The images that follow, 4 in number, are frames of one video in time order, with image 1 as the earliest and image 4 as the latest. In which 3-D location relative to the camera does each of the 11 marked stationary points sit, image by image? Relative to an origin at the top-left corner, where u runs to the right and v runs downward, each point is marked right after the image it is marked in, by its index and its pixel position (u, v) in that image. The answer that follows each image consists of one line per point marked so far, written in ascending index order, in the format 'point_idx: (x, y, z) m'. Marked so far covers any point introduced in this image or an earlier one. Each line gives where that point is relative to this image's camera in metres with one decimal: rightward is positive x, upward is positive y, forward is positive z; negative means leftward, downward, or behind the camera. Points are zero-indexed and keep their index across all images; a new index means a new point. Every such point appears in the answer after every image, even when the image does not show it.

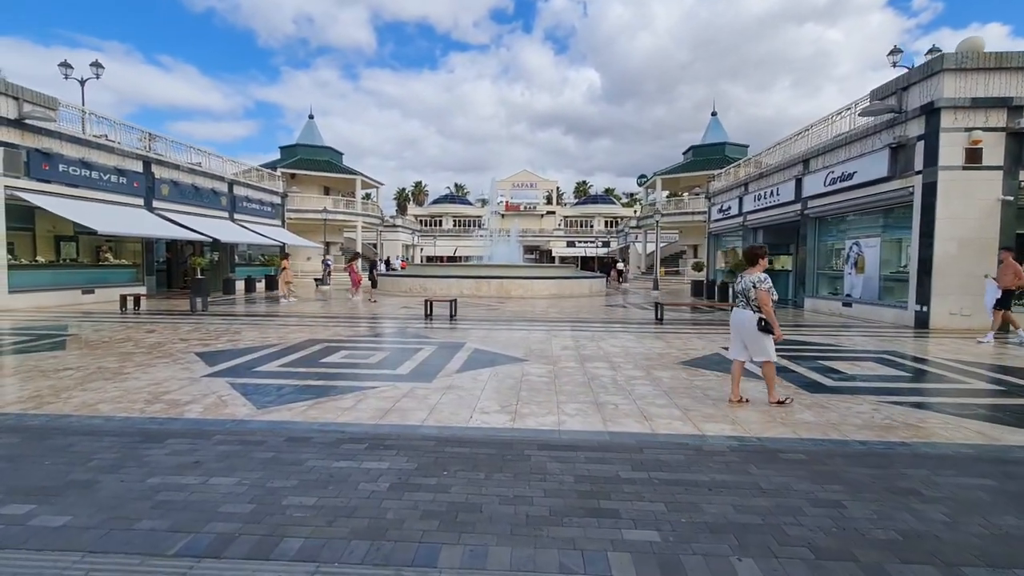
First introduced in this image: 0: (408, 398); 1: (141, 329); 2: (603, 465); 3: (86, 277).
0: (-1.2, -1.3, +5.9) m
1: (-8.3, -0.9, +11.0) m
2: (+0.8, -1.5, +4.0) m
3: (-15.2, +0.4, +17.6) m
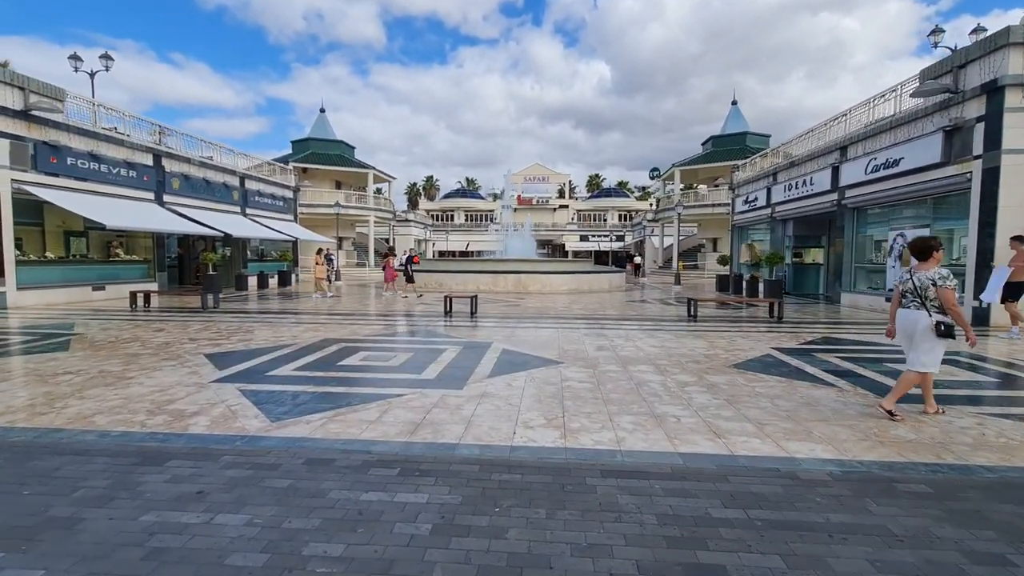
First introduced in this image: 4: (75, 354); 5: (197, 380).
0: (-0.8, -1.3, +5.2) m
1: (-7.7, -0.9, +10.5) m
2: (+1.2, -1.4, +3.3) m
3: (-14.5, +0.5, +17.2) m
4: (-7.1, -1.1, +8.0) m
5: (-4.1, -1.2, +6.4) m
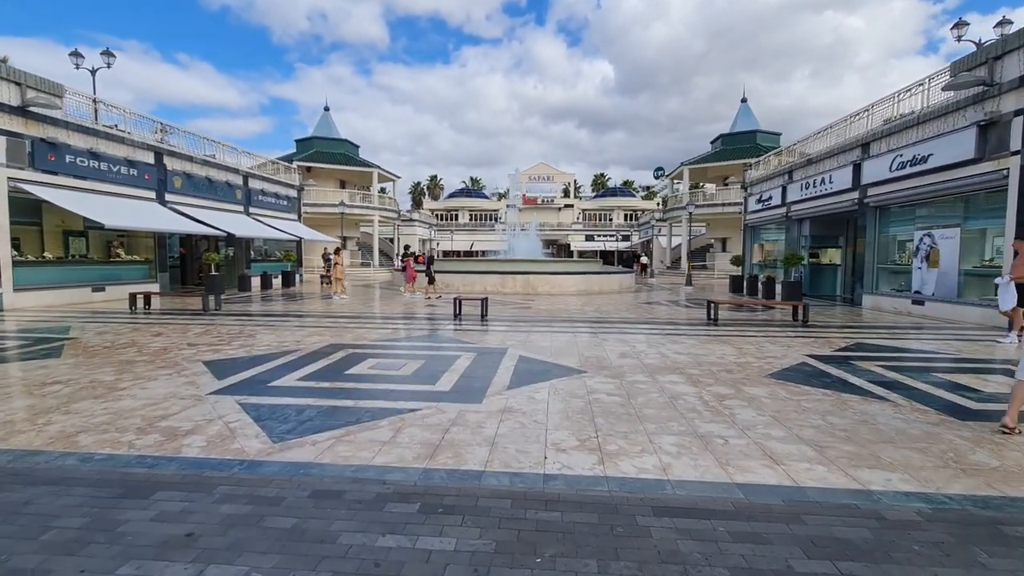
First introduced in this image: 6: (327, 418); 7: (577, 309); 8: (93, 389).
0: (-0.5, -1.3, +4.7) m
1: (-7.5, -0.9, +10.0) m
2: (+1.4, -1.5, +2.8) m
3: (-14.1, +0.5, +16.8) m
4: (-6.8, -1.1, +7.5) m
5: (-3.8, -1.2, +5.9) m
6: (-1.9, -1.3, +5.0) m
7: (+2.1, -0.7, +15.7) m
8: (-5.1, -1.2, +6.0) m
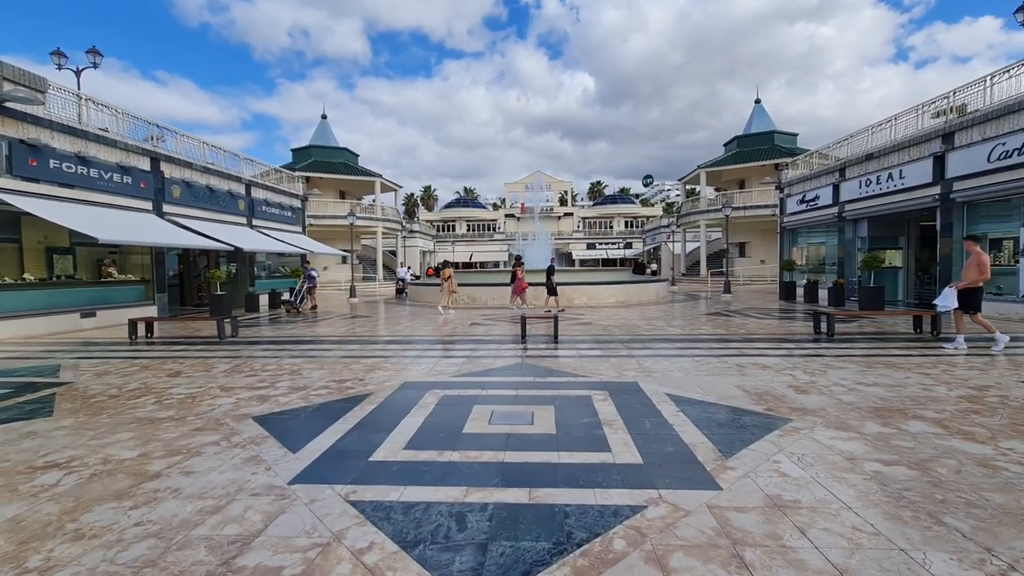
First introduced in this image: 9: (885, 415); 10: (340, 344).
0: (+1.4, -1.5, +2.8) m
1: (-5.7, -1.3, +8.0) m
2: (+3.4, -1.6, +0.9) m
3: (-12.6, -0.3, +14.5) m
4: (-5.0, -1.5, +5.4) m
5: (-1.9, -1.5, +3.9) m
6: (0.0, -1.5, +3.1) m
7: (+3.7, -1.0, +13.9) m
8: (-3.2, -1.5, +4.0) m
9: (+3.9, -1.3, +5.2) m
10: (-3.8, -1.3, +11.2) m
